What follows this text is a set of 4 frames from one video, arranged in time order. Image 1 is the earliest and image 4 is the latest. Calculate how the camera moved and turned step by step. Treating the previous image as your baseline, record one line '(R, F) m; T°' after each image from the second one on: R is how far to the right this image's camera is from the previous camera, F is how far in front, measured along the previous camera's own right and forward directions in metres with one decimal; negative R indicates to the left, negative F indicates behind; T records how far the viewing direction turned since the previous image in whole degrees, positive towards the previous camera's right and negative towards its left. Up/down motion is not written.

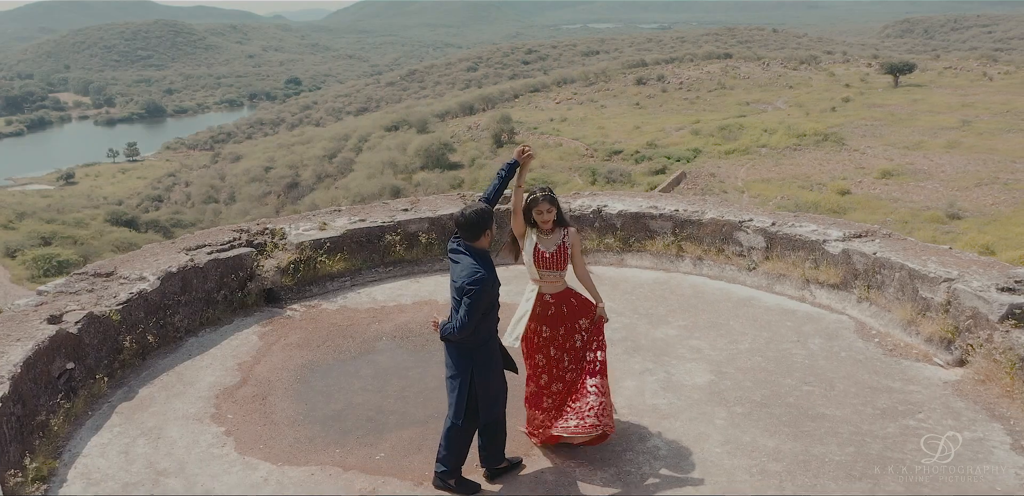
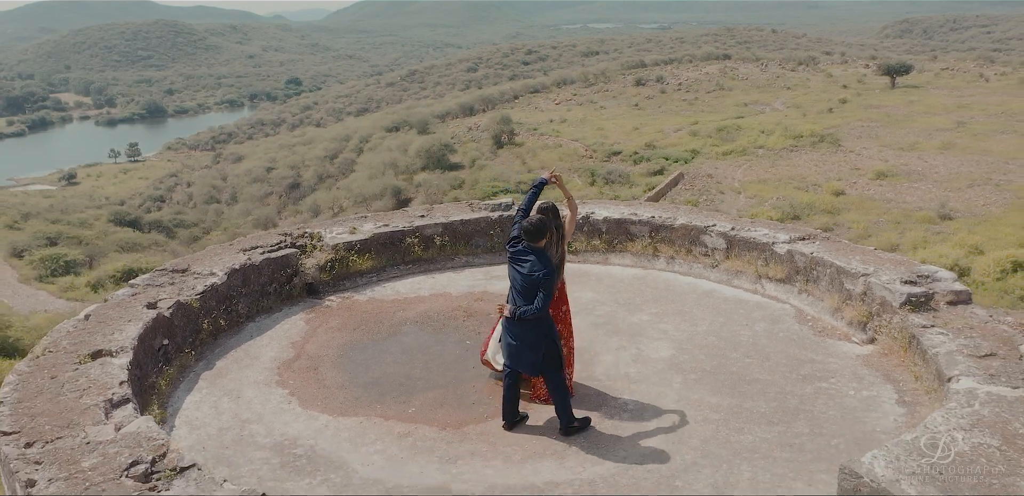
(0.0, -0.7) m; 0°
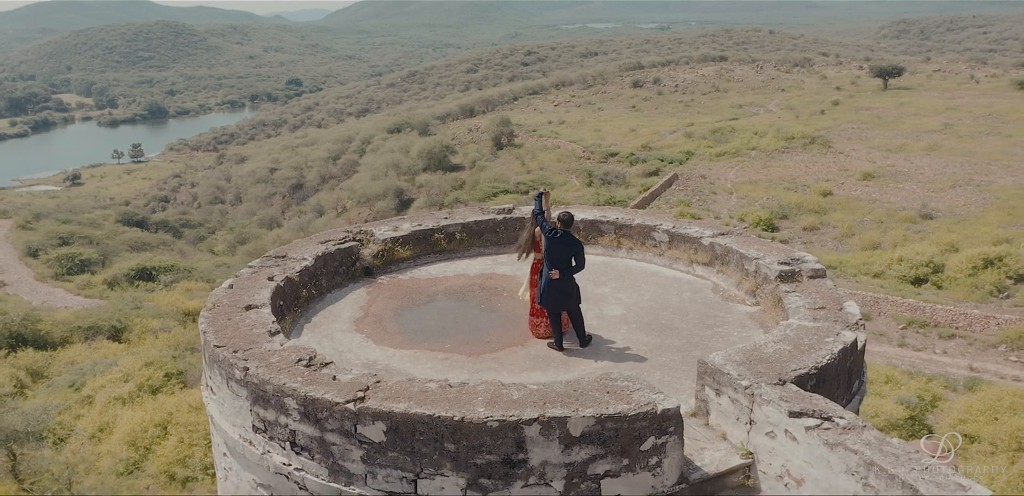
(0.0, -1.6) m; 0°
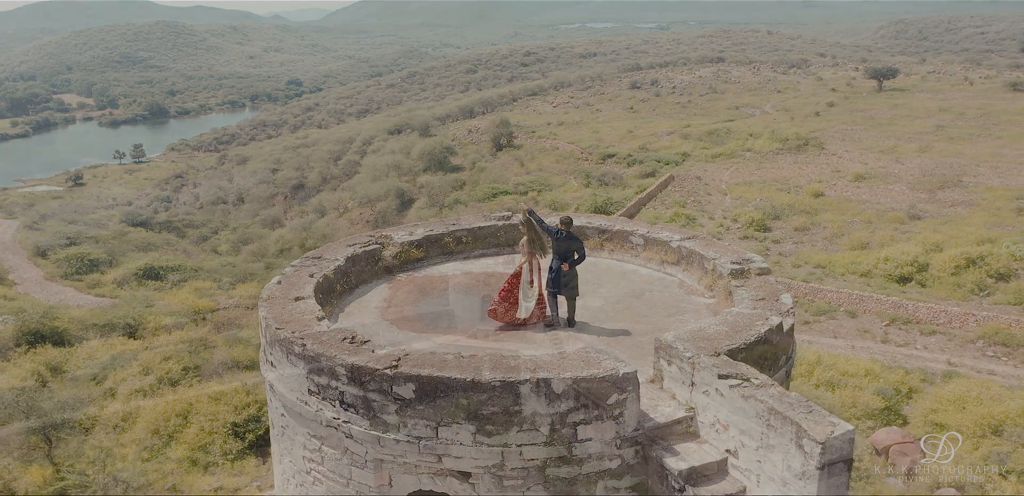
(0.0, -1.0) m; 0°
